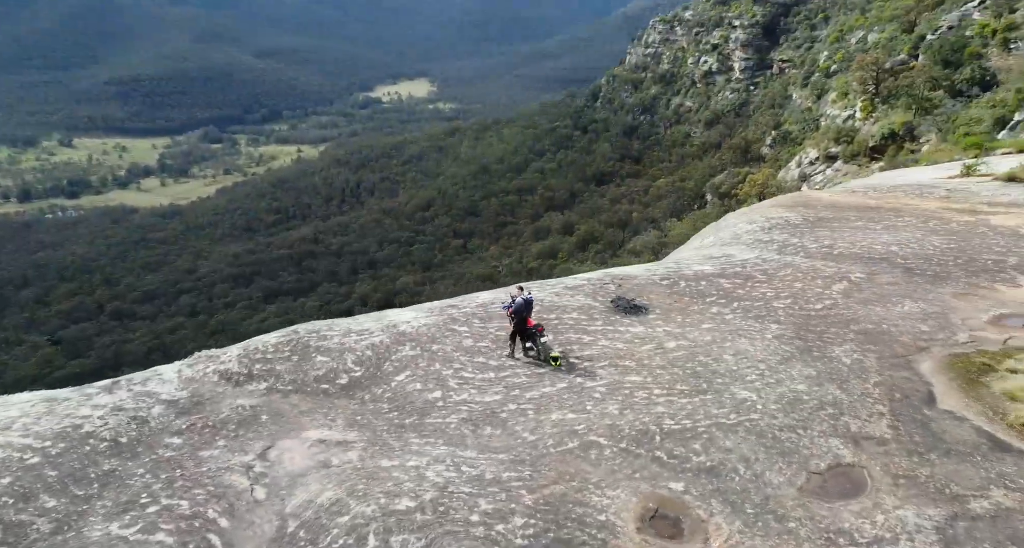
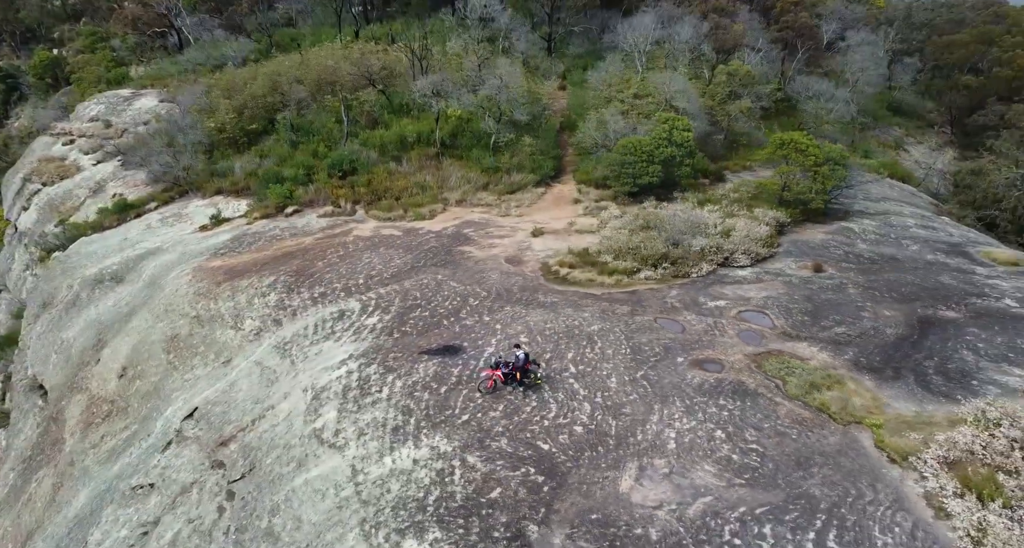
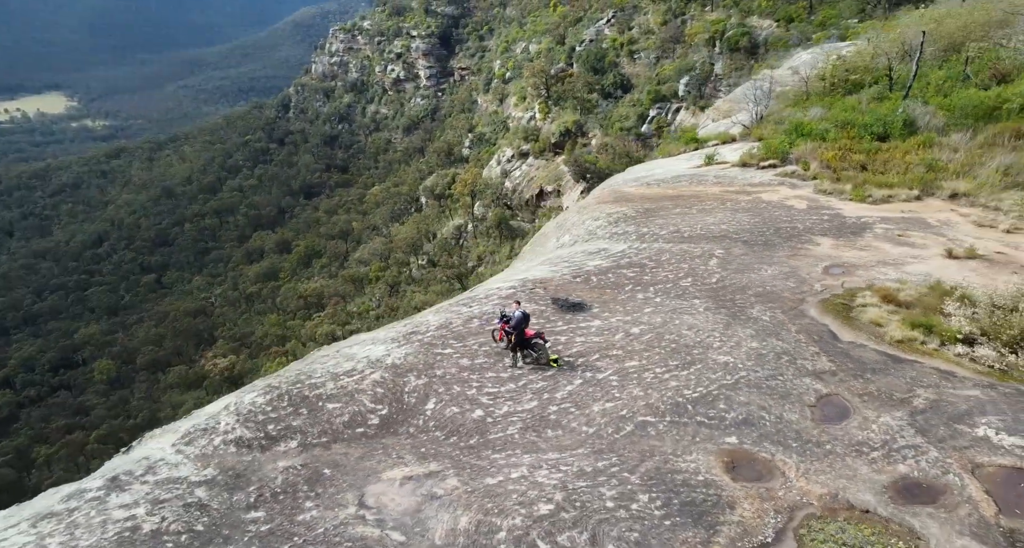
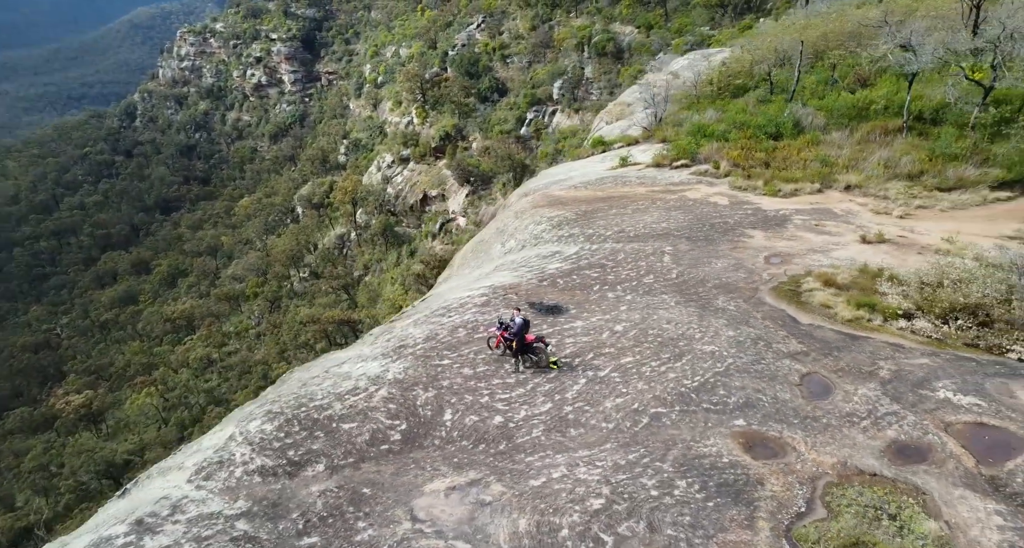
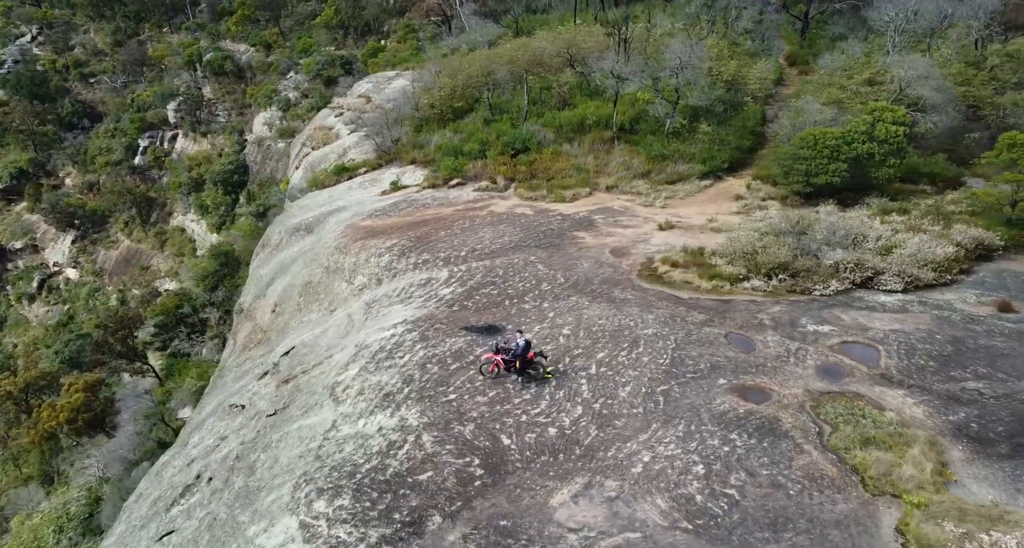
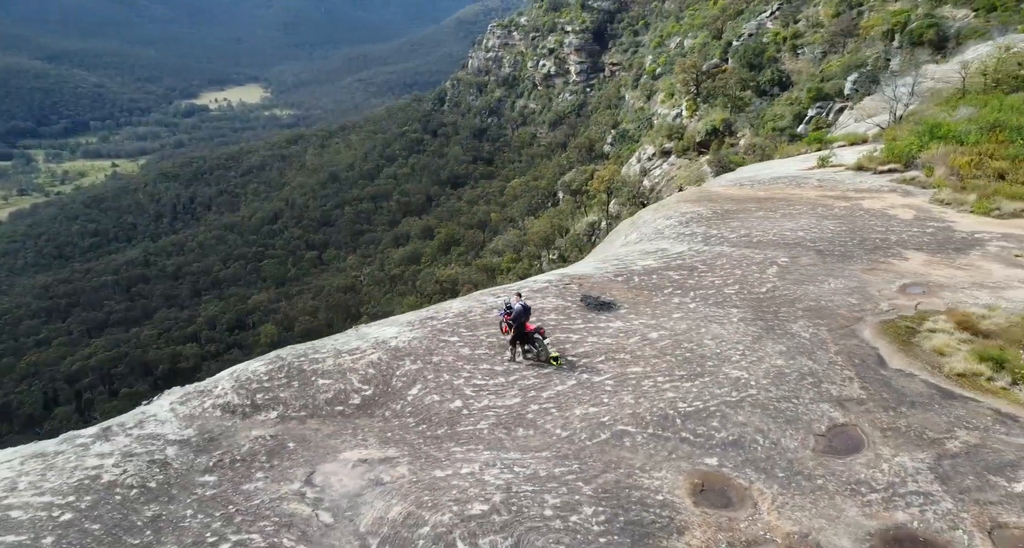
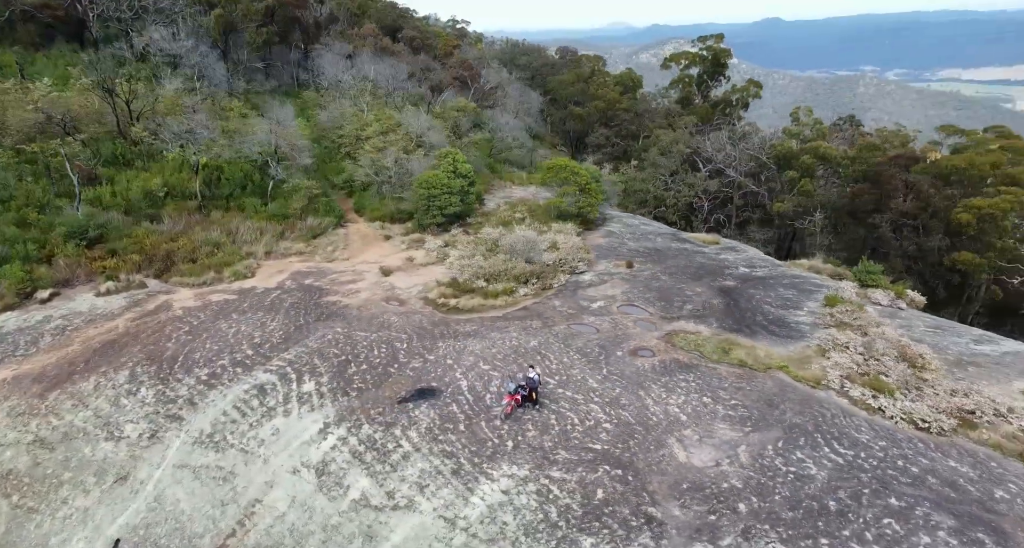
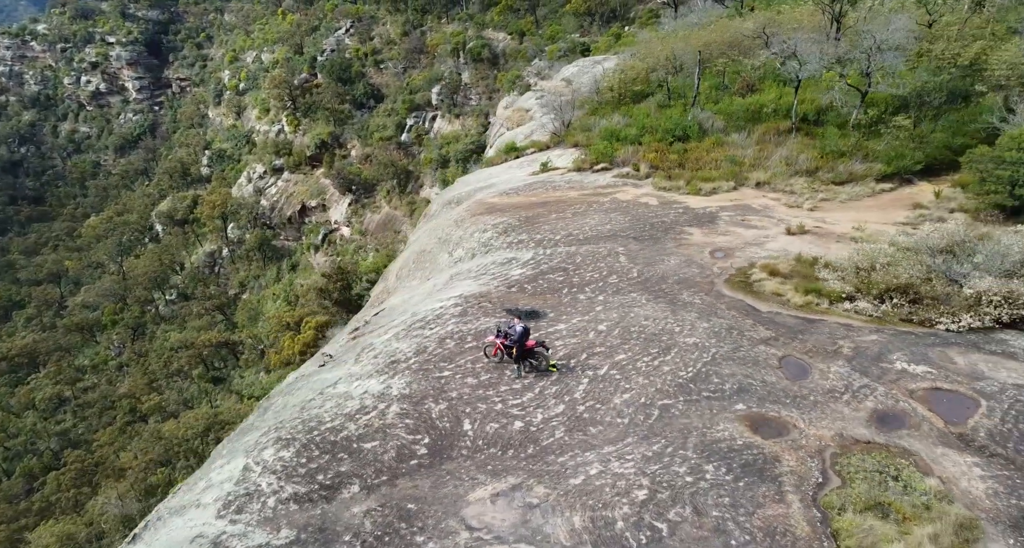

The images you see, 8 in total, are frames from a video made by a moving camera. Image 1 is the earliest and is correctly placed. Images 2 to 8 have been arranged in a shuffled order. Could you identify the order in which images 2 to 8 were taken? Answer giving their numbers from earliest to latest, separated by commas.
6, 3, 4, 8, 5, 2, 7
